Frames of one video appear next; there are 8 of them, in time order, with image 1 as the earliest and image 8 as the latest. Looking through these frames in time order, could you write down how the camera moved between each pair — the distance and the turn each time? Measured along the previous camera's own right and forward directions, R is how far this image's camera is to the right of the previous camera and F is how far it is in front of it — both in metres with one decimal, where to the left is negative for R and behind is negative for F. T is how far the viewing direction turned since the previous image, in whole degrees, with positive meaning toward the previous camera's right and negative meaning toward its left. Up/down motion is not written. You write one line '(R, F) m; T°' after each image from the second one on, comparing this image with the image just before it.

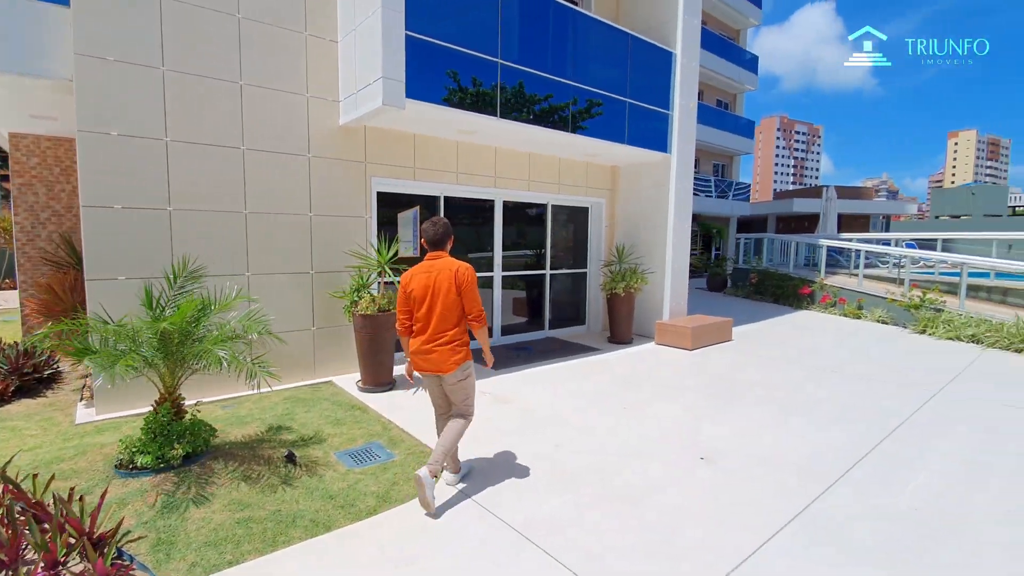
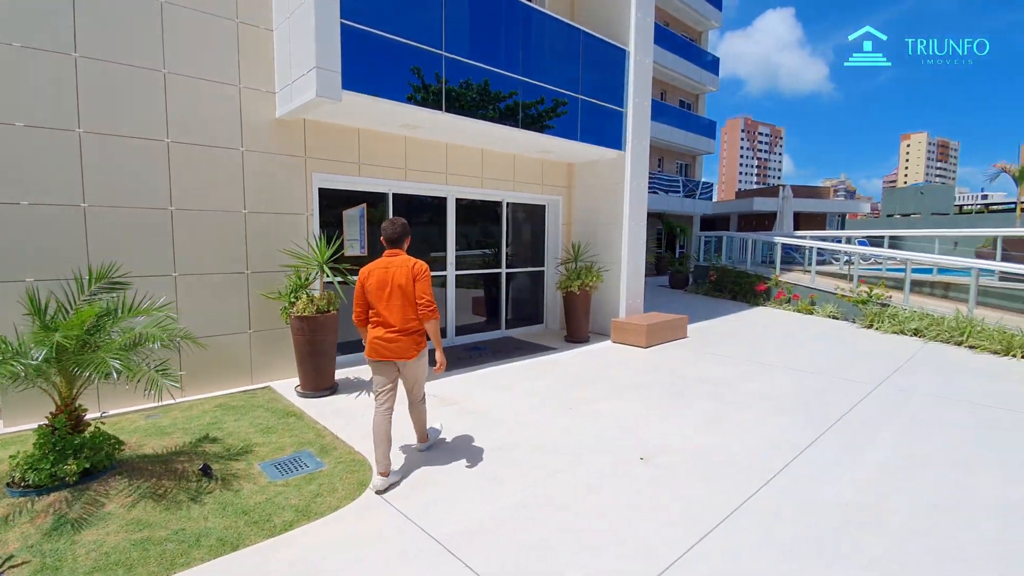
(+0.3, +0.1) m; +3°
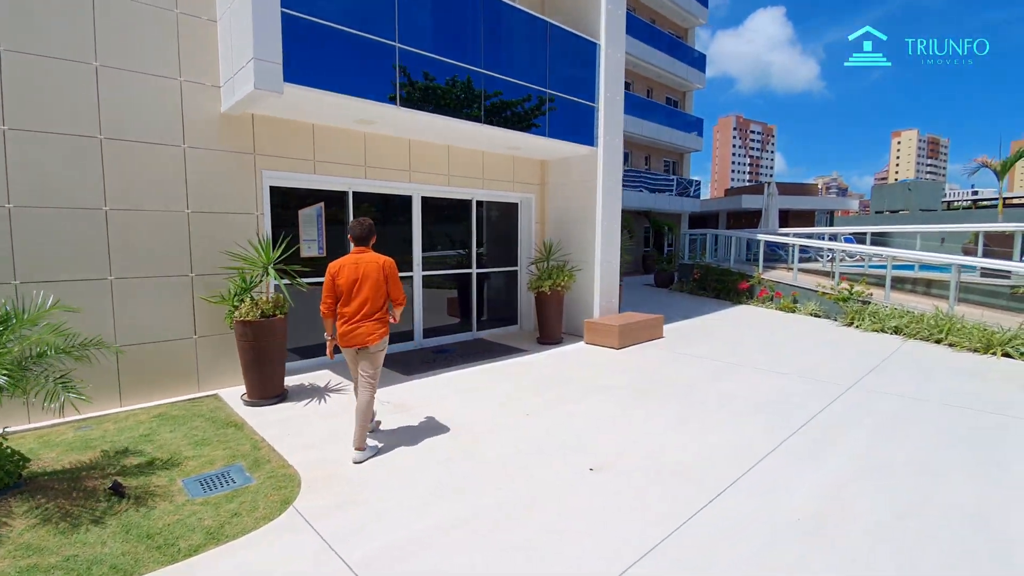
(+0.4, +0.2) m; +1°
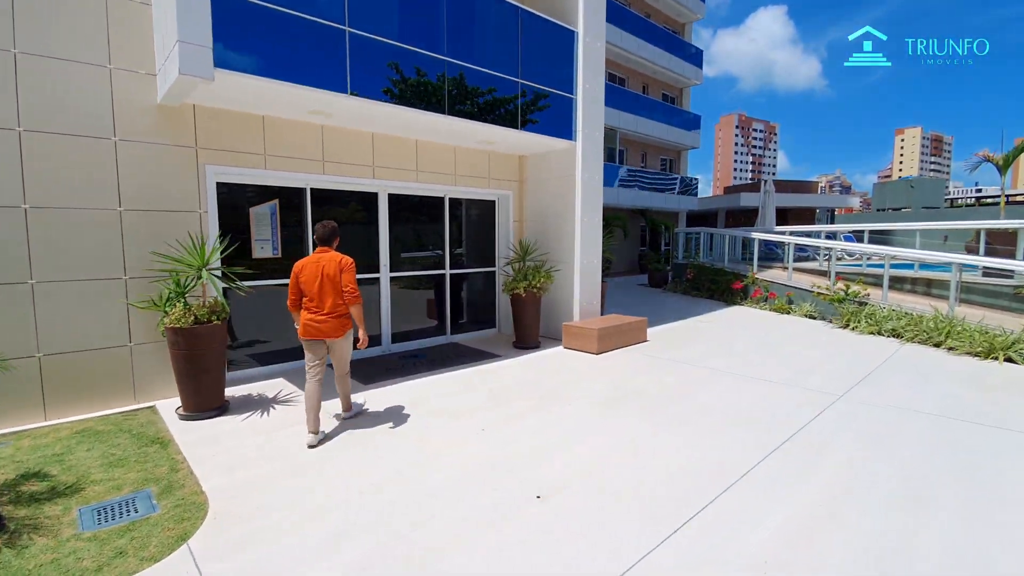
(+0.4, +0.4) m; 0°
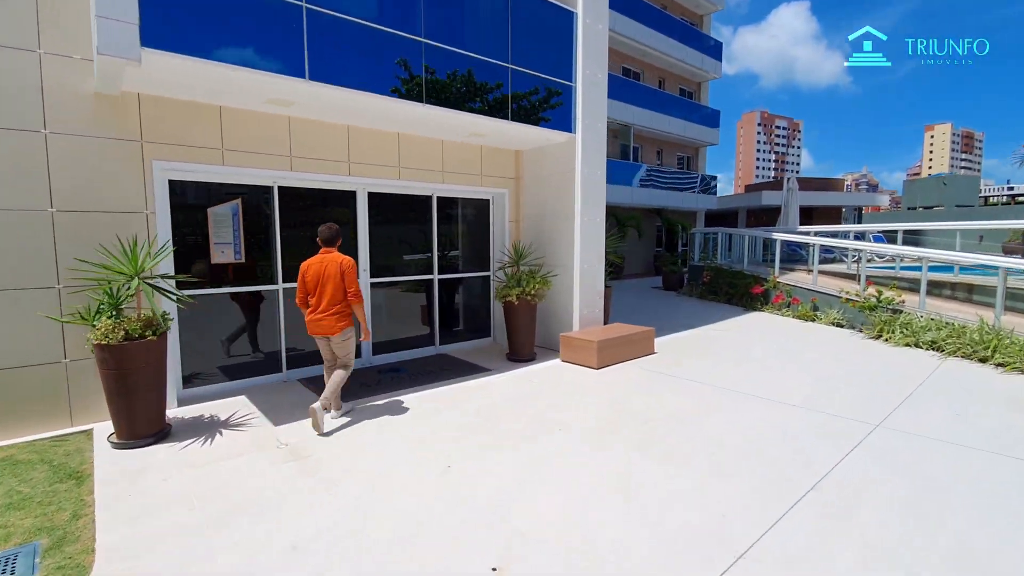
(+0.3, +0.6) m; -2°
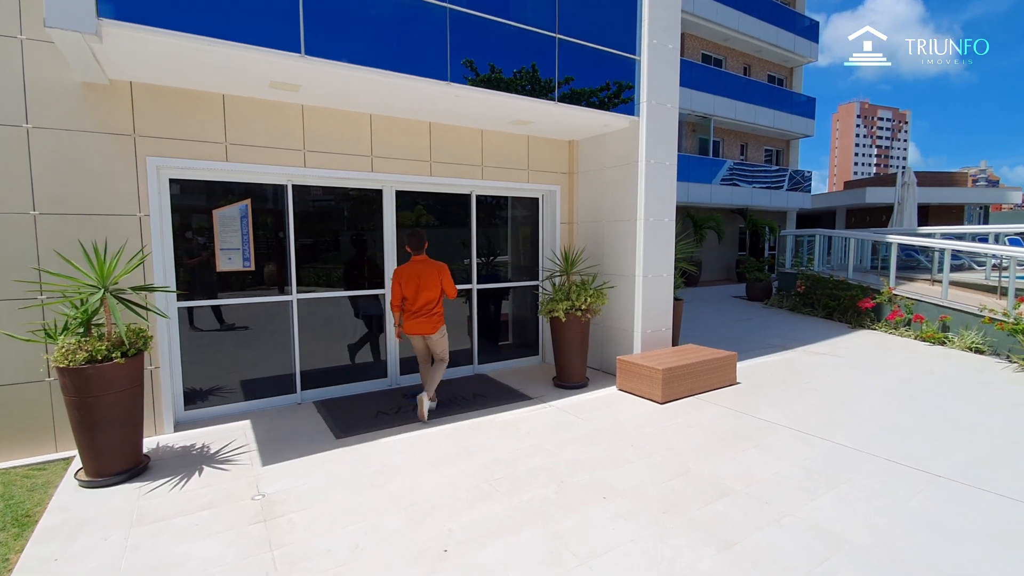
(+0.3, +1.0) m; -8°
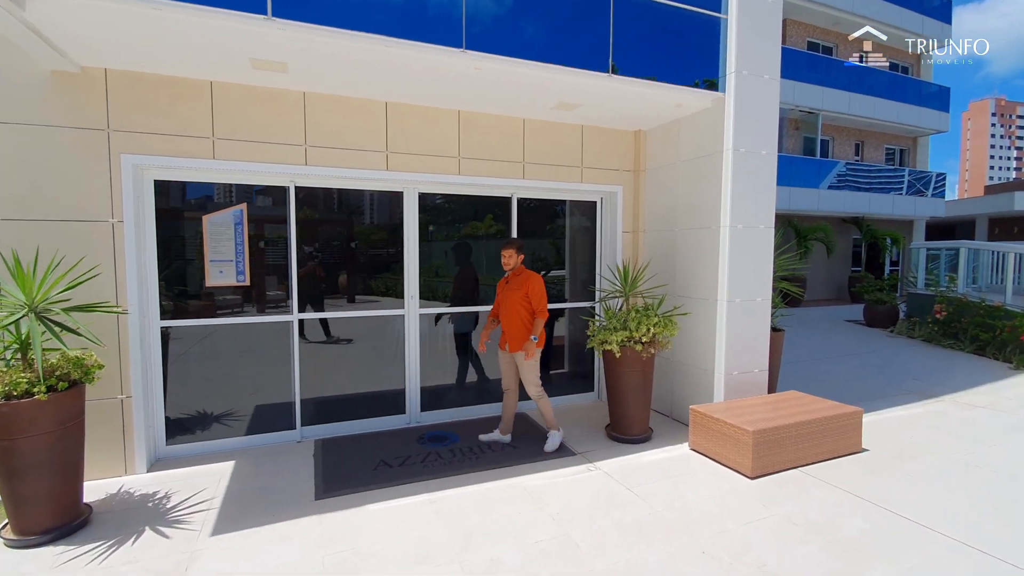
(+0.4, +1.1) m; -10°
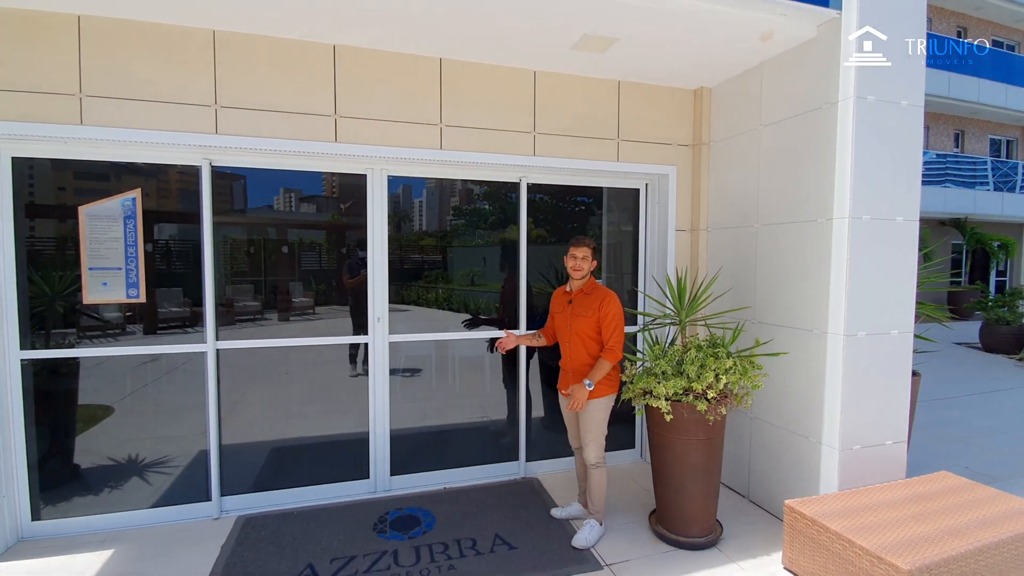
(+0.3, +1.4) m; -6°
